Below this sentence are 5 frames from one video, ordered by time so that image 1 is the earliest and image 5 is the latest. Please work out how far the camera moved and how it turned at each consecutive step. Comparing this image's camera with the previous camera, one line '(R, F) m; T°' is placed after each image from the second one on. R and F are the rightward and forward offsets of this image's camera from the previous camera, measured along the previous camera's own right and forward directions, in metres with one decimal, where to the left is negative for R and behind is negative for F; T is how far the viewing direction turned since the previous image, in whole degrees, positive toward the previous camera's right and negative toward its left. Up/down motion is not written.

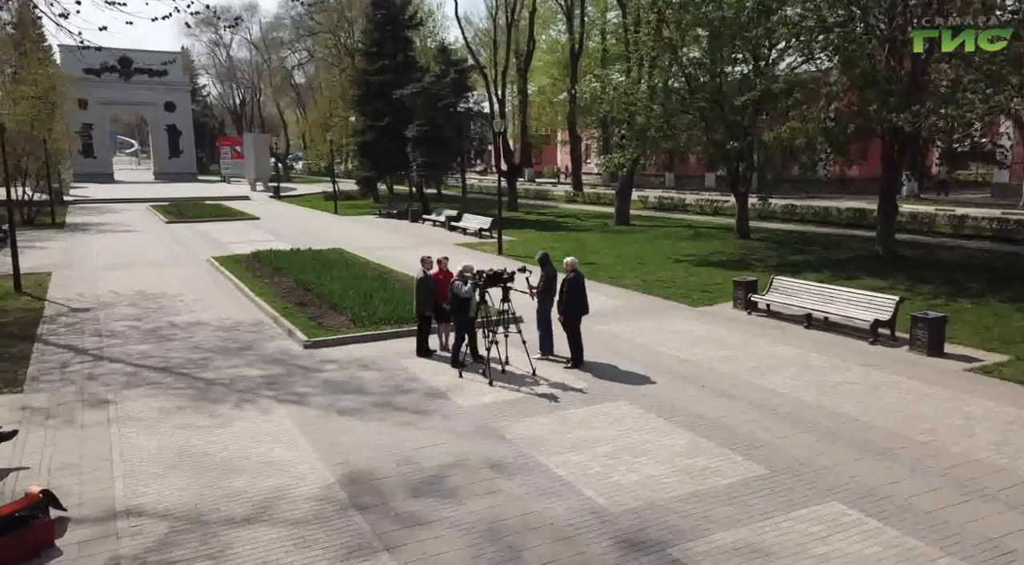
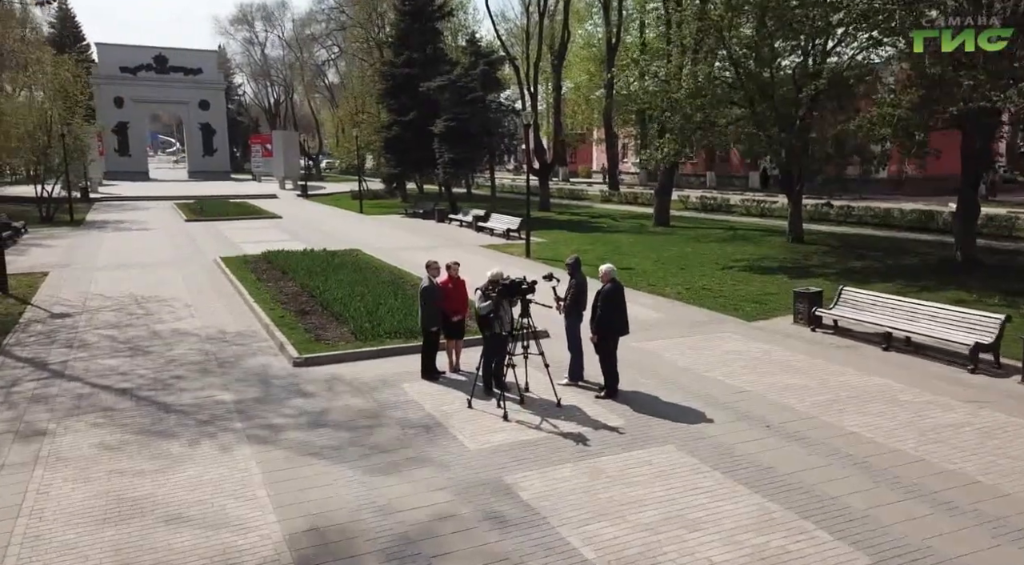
(+0.1, +1.6) m; -3°
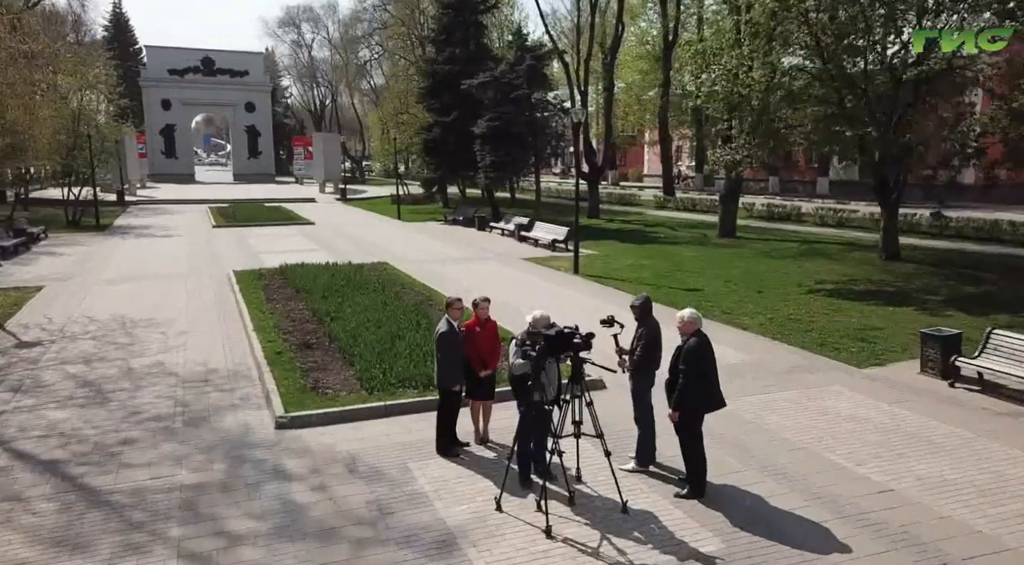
(0.0, +2.2) m; -3°
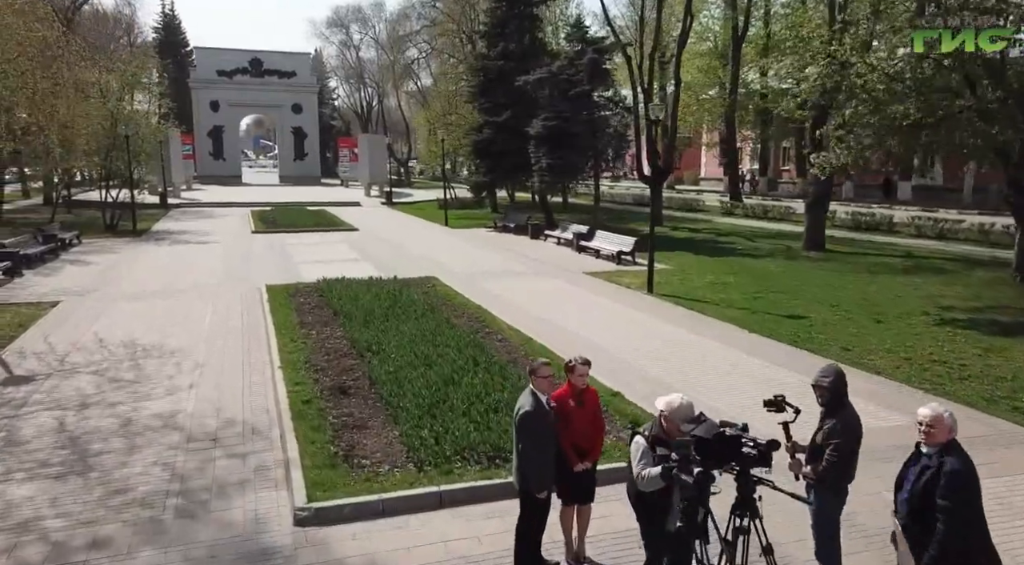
(-0.4, +2.0) m; -3°
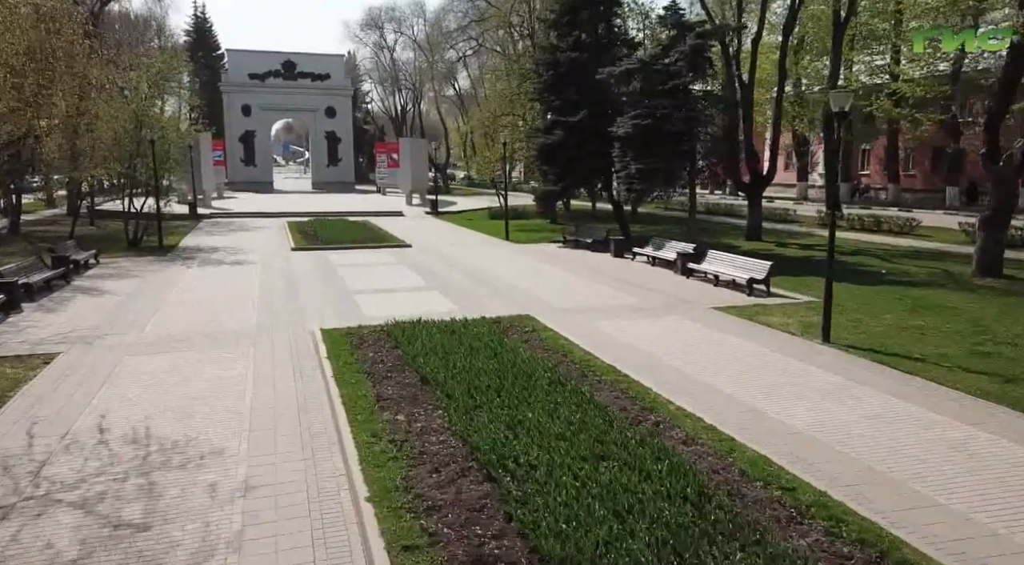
(-1.5, +3.5) m; -2°
